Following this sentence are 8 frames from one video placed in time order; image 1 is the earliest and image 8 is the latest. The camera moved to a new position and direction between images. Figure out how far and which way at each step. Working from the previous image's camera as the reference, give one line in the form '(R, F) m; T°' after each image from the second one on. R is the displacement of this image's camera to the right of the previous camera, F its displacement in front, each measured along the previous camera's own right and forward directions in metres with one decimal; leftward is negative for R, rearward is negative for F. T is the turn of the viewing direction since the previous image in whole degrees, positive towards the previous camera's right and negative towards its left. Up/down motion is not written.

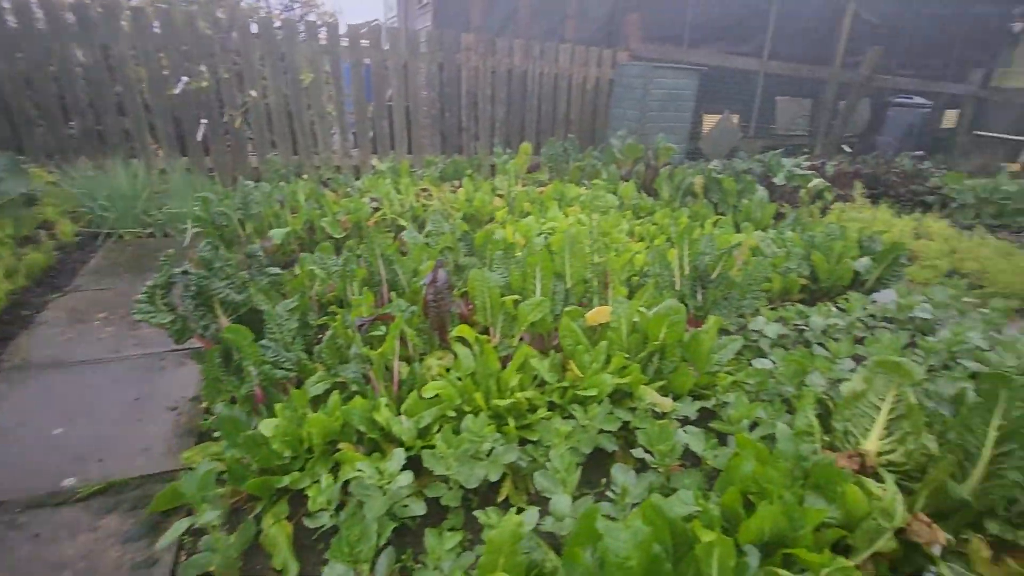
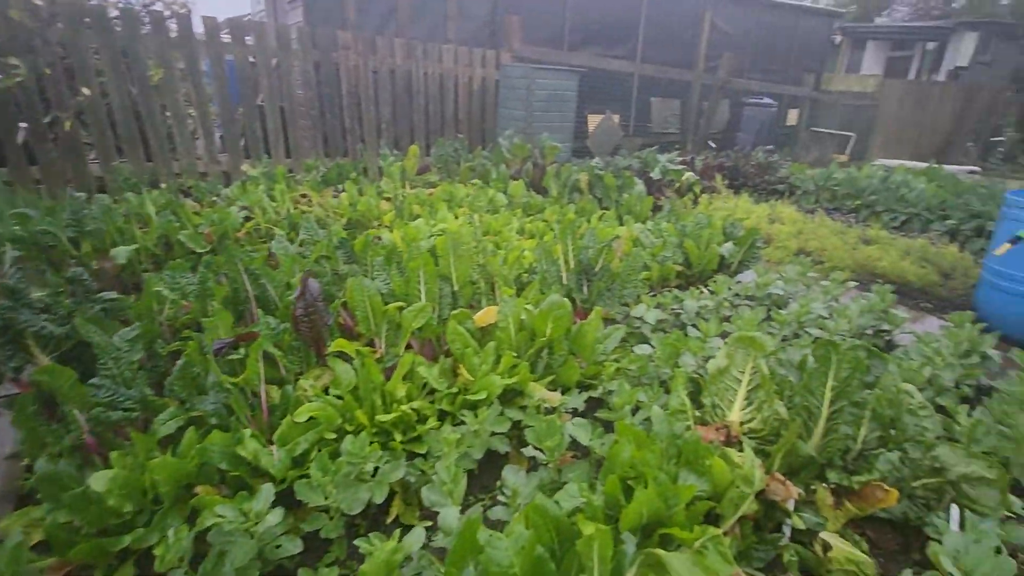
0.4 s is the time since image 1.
(+0.1, 0.0) m; +11°
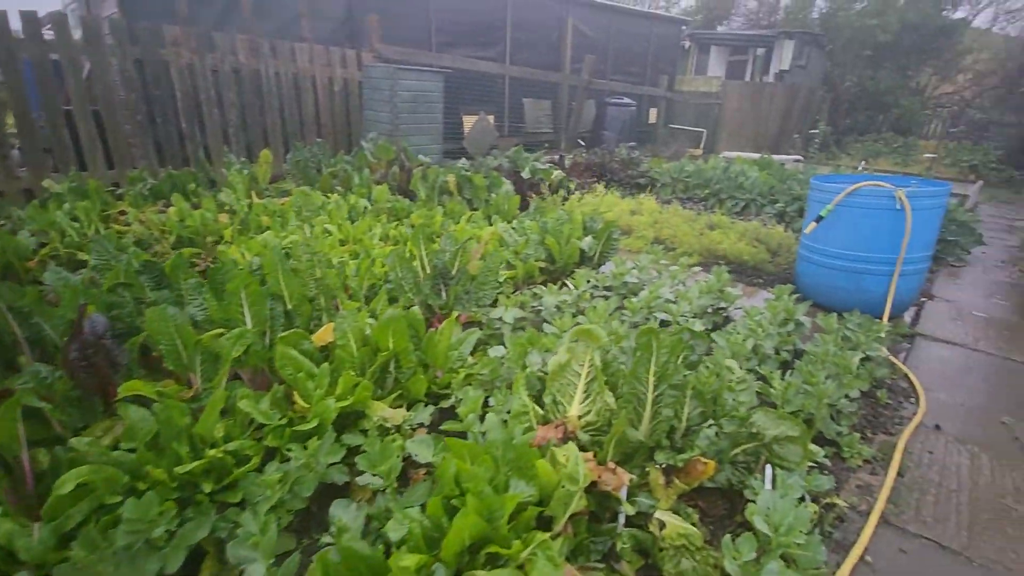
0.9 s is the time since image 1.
(+0.2, 0.0) m; +12°
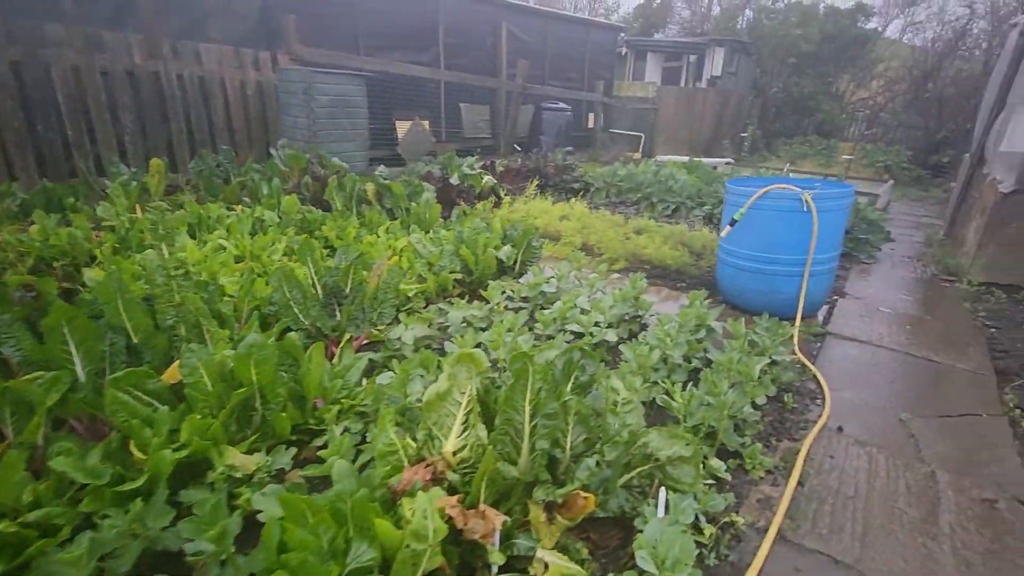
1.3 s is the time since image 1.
(+0.2, +0.1) m; +5°
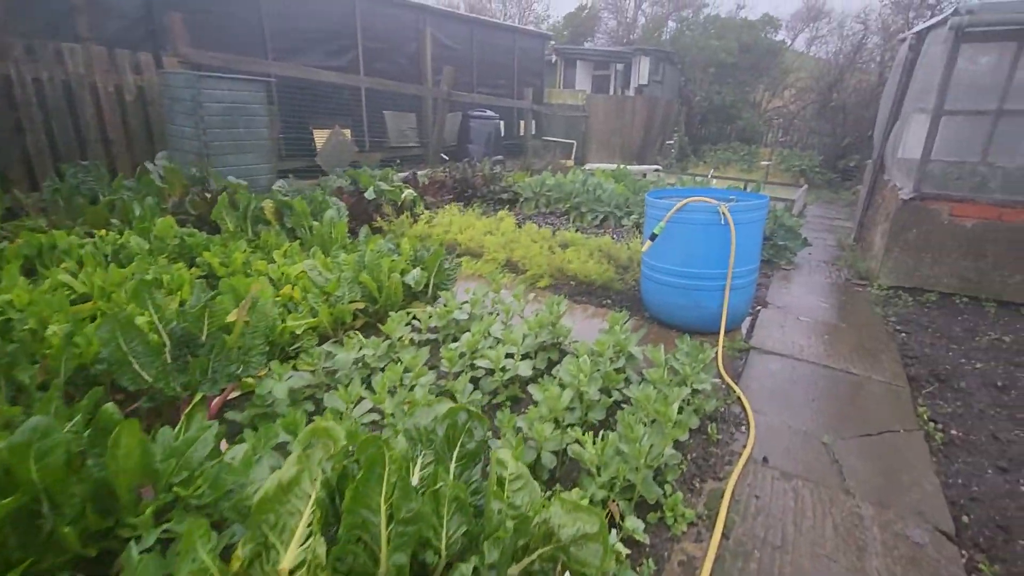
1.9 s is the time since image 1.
(+0.2, +0.2) m; +6°
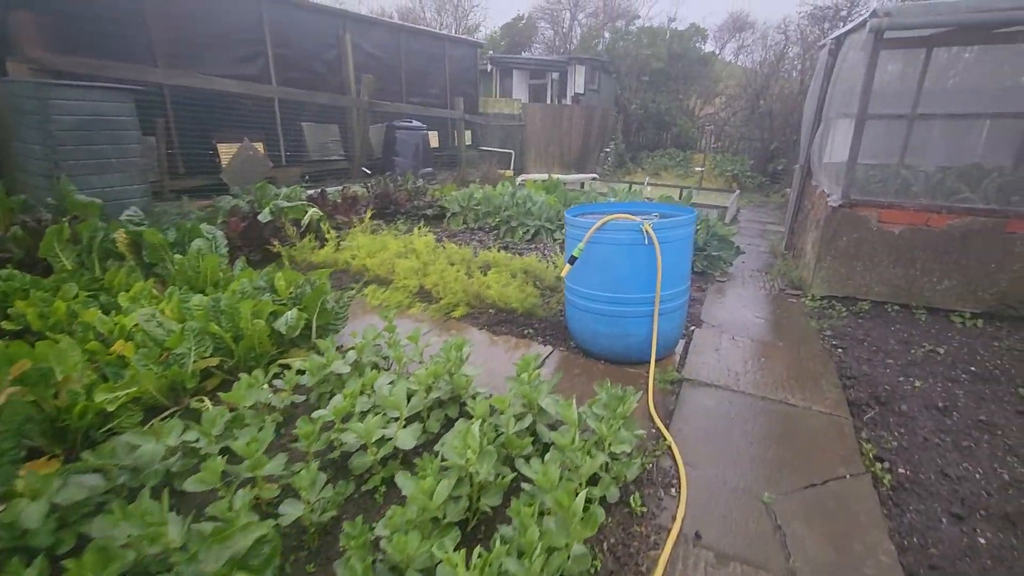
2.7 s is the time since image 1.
(+0.3, +0.4) m; +5°
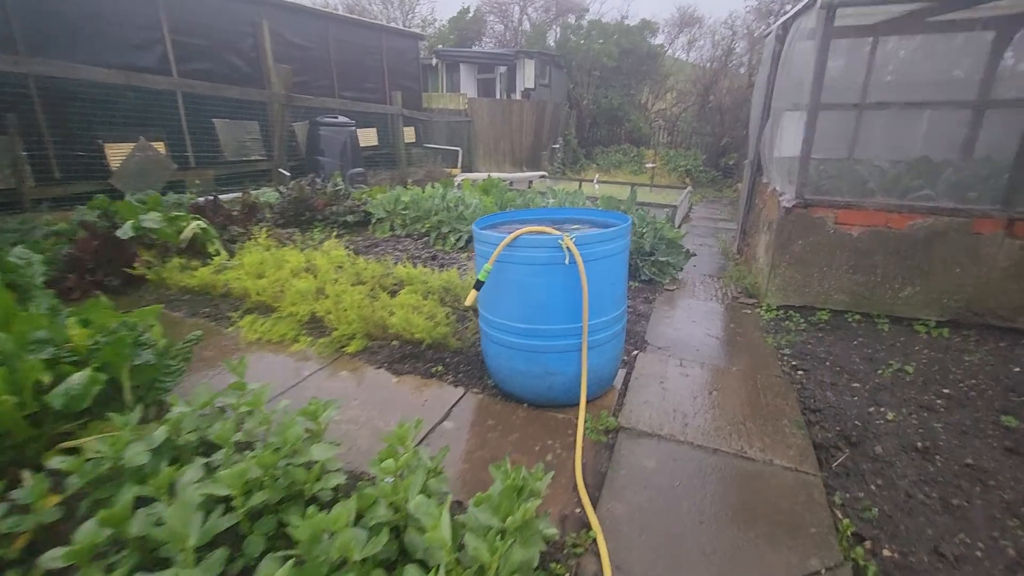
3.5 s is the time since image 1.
(+0.3, +0.5) m; +4°
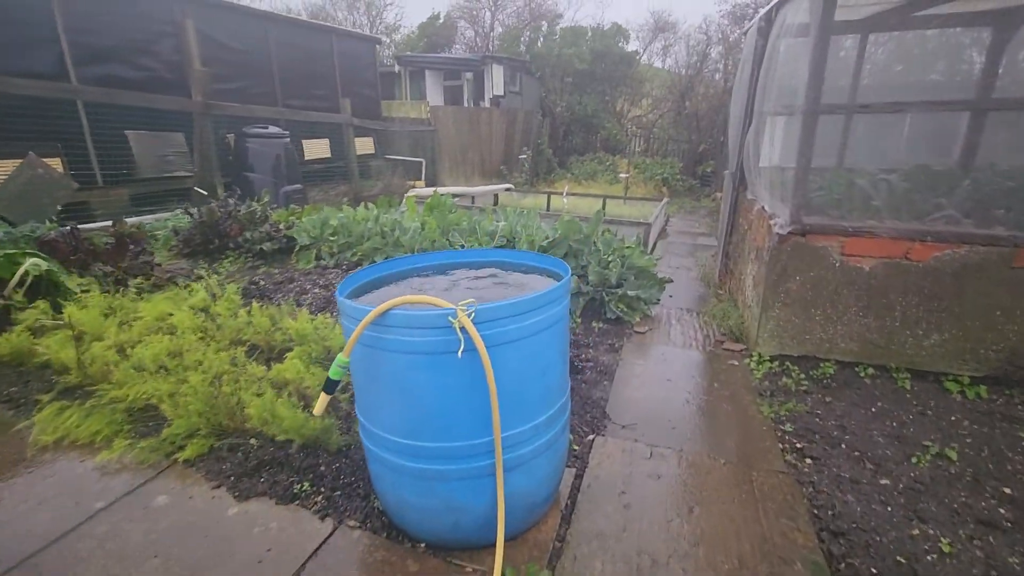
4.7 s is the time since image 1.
(+0.3, +0.7) m; +2°
